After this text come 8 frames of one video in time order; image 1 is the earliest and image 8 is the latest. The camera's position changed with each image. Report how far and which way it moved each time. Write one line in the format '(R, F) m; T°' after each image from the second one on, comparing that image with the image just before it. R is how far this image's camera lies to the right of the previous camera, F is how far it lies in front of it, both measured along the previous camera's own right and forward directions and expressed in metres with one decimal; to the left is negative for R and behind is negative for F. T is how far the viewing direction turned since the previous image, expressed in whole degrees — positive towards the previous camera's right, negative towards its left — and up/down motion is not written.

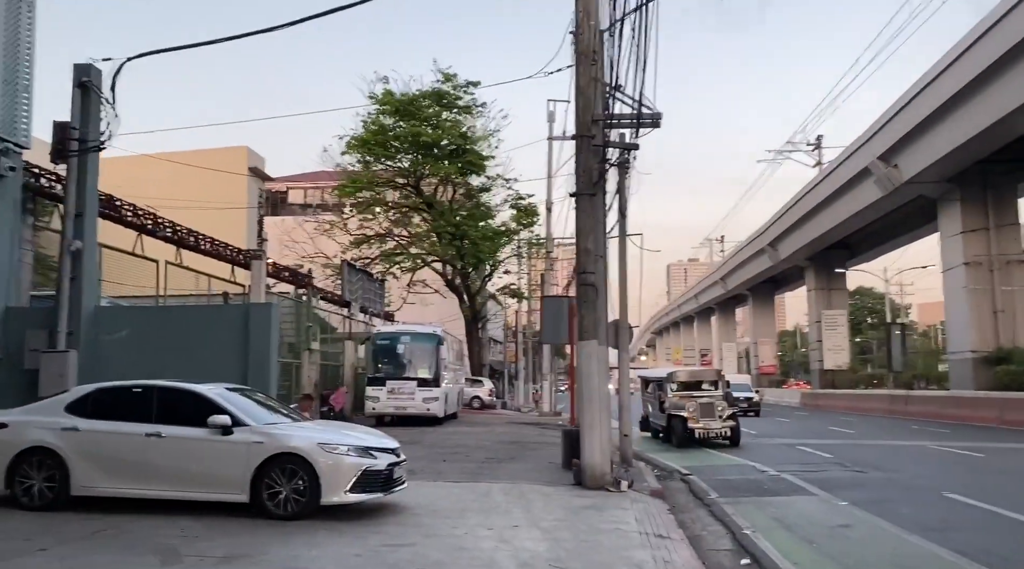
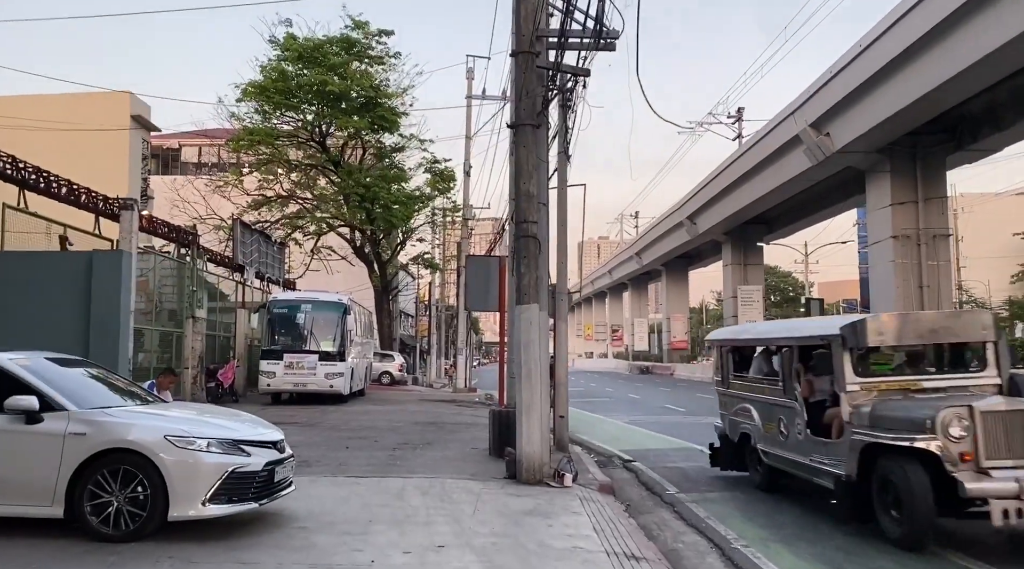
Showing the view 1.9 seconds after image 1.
(-0.1, +2.2) m; +6°
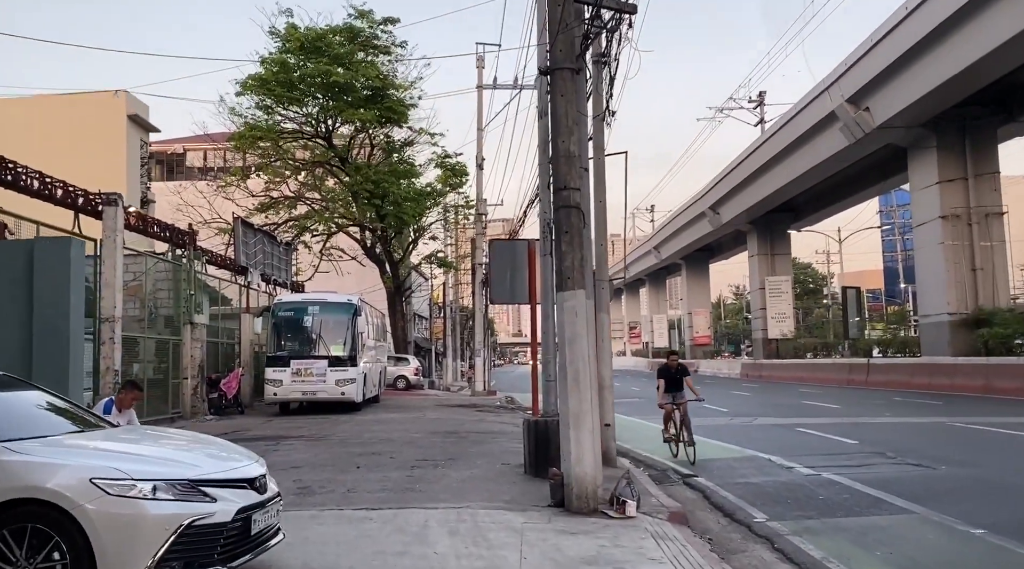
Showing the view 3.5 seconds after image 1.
(-0.3, +1.8) m; -1°
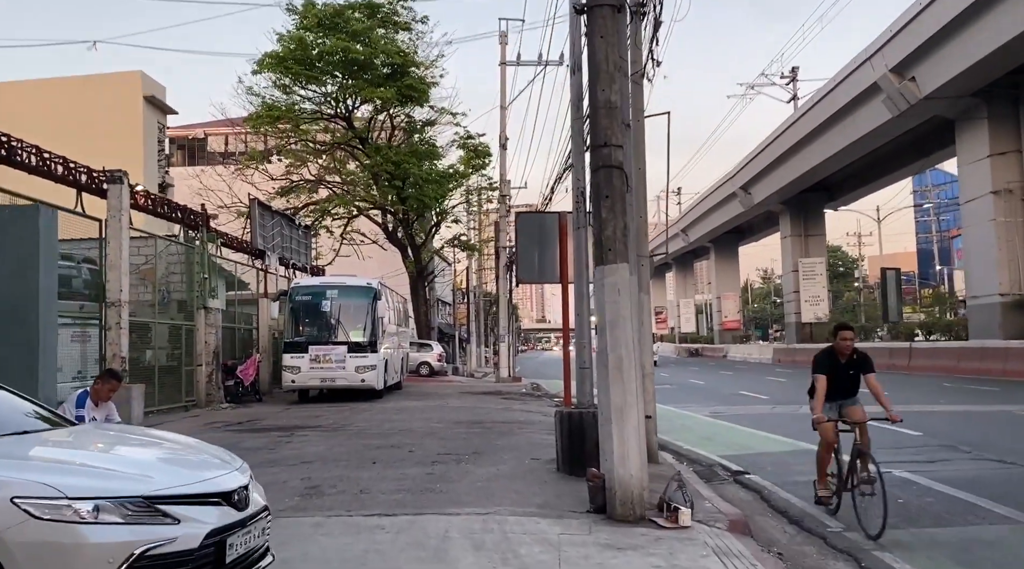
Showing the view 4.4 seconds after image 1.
(-0.1, +1.0) m; -2°
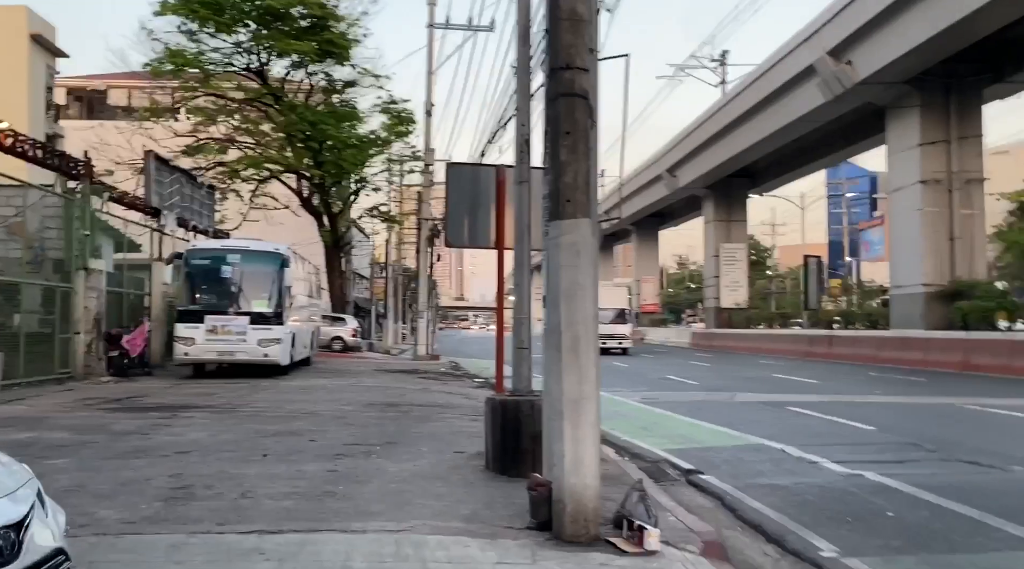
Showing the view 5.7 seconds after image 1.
(-0.1, +1.4) m; +6°
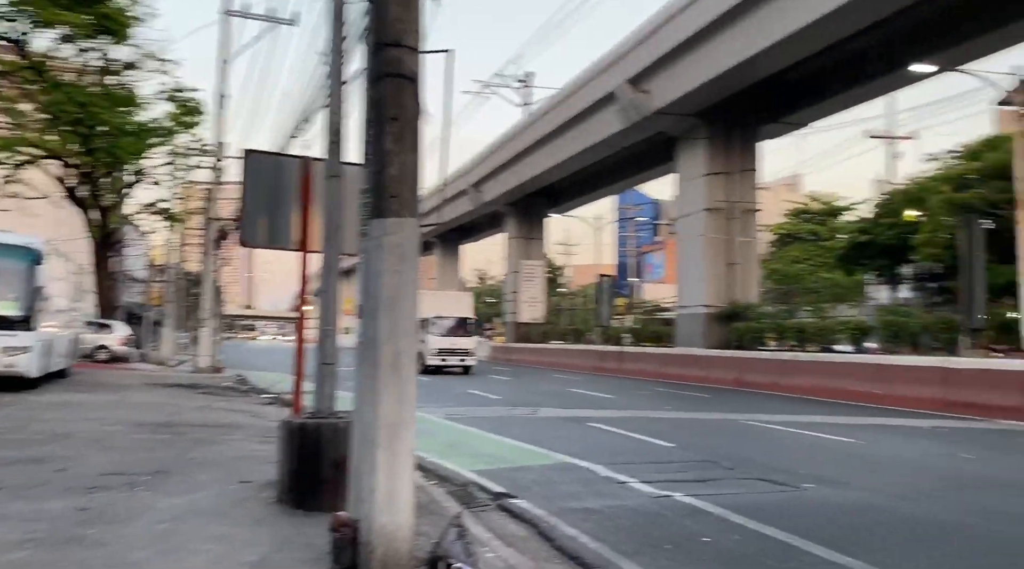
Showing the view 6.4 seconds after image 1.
(-0.1, +0.6) m; +14°
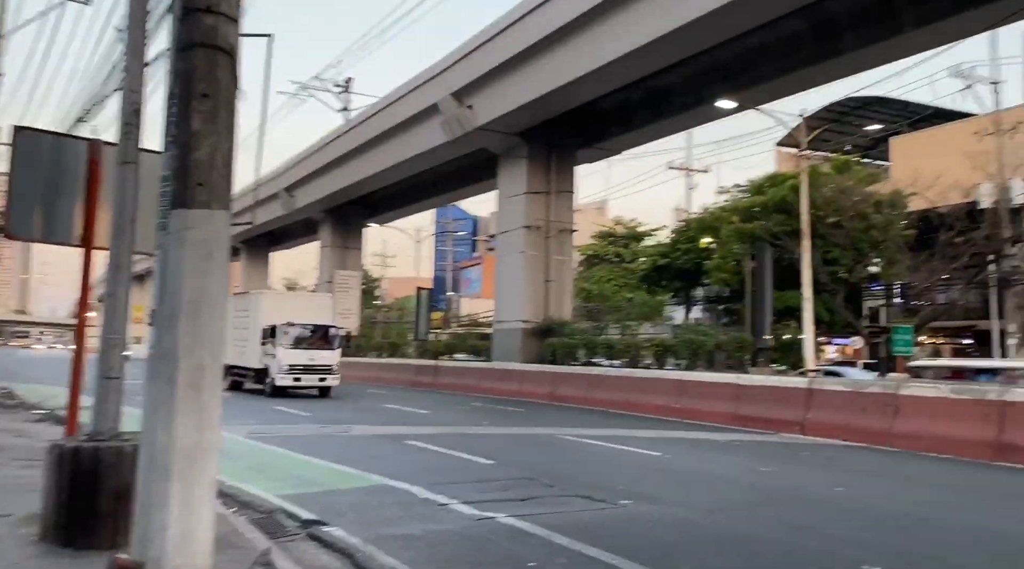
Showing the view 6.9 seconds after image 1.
(-0.1, +0.4) m; +13°
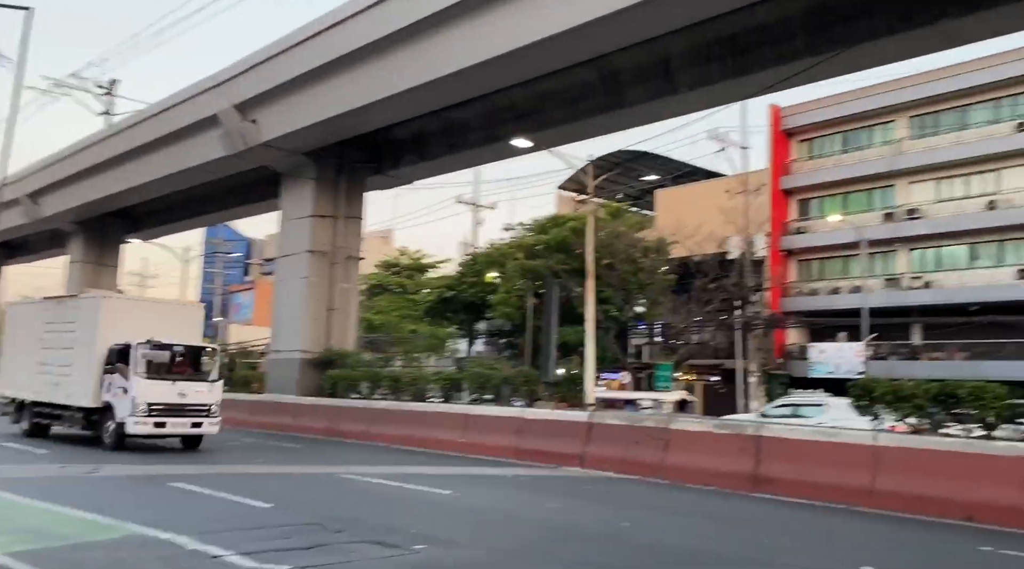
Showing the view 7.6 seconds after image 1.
(-0.2, +0.4) m; +16°
